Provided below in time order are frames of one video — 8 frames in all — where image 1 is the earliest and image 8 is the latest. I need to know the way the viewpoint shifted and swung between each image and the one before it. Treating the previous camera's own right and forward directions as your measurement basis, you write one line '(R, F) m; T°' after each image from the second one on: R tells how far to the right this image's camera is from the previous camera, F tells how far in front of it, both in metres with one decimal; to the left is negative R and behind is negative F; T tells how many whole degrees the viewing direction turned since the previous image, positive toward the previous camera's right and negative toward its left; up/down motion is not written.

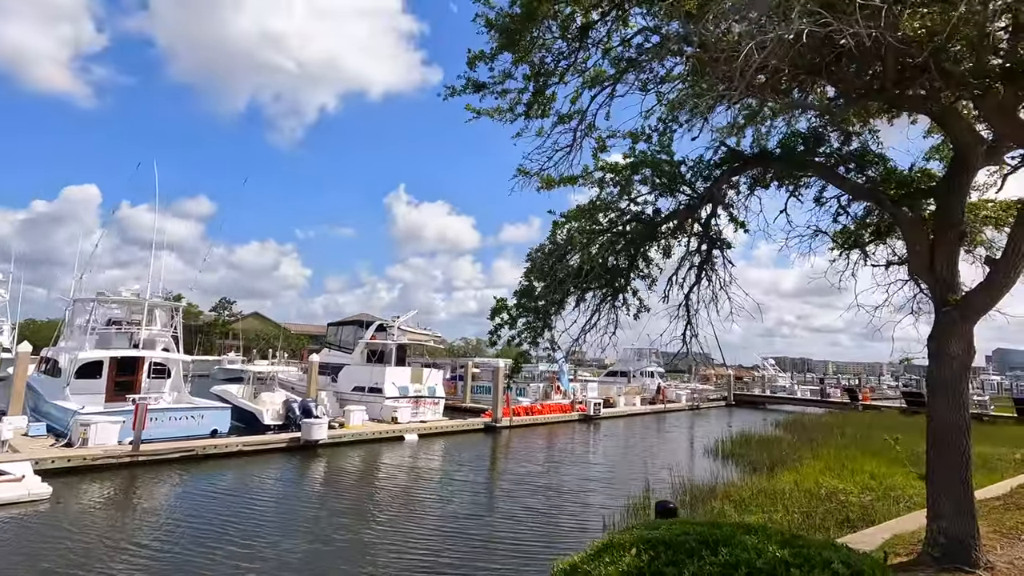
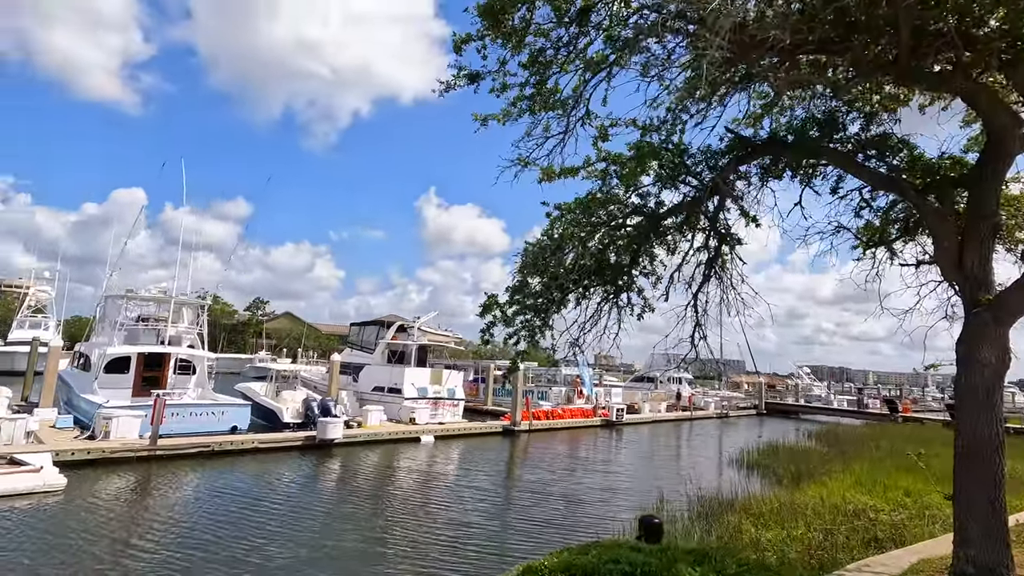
(+0.4, +0.3) m; -3°
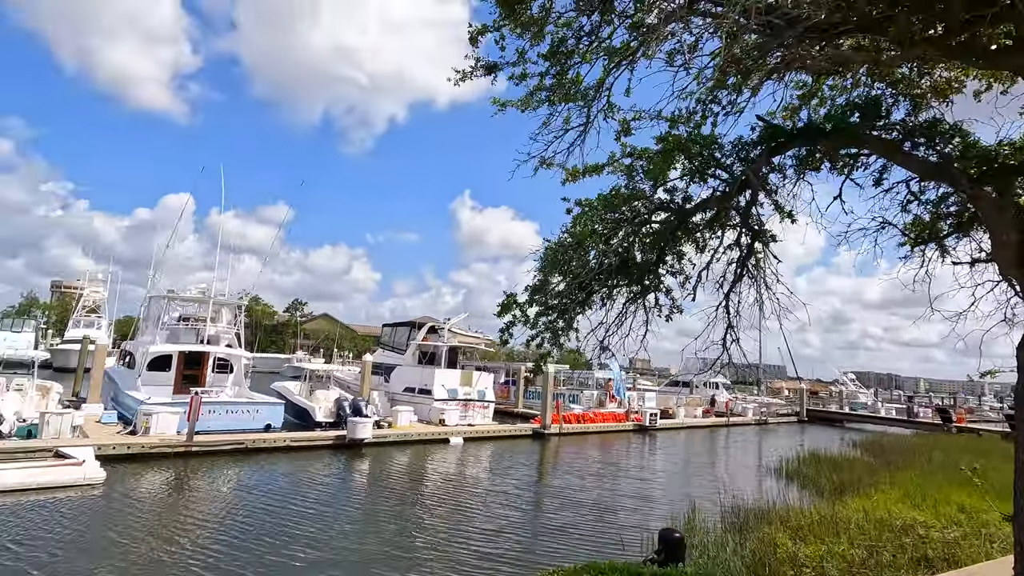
(+0.1, +0.2) m; -4°
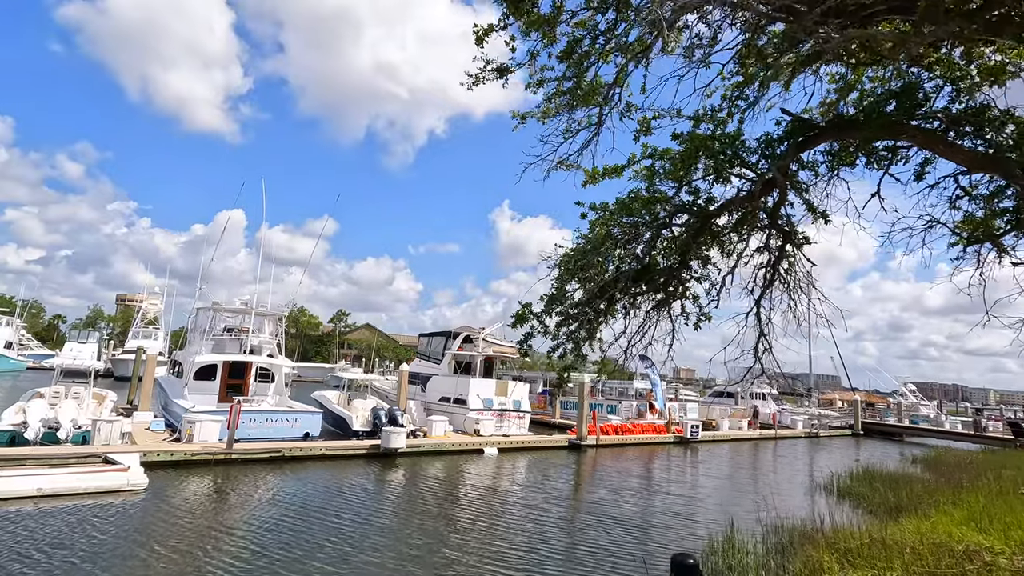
(+0.2, +0.2) m; -4°
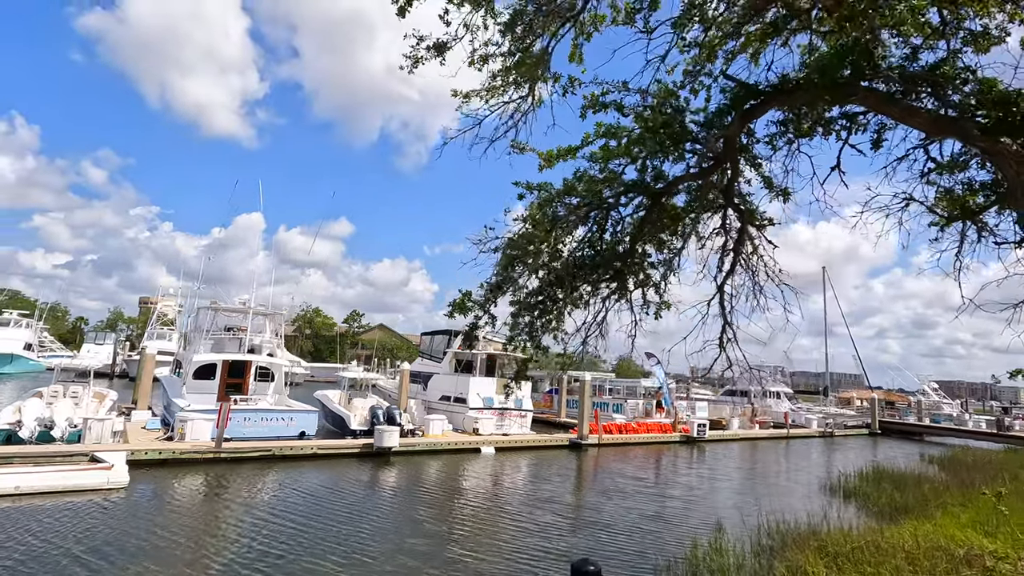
(+0.7, +0.3) m; -2°
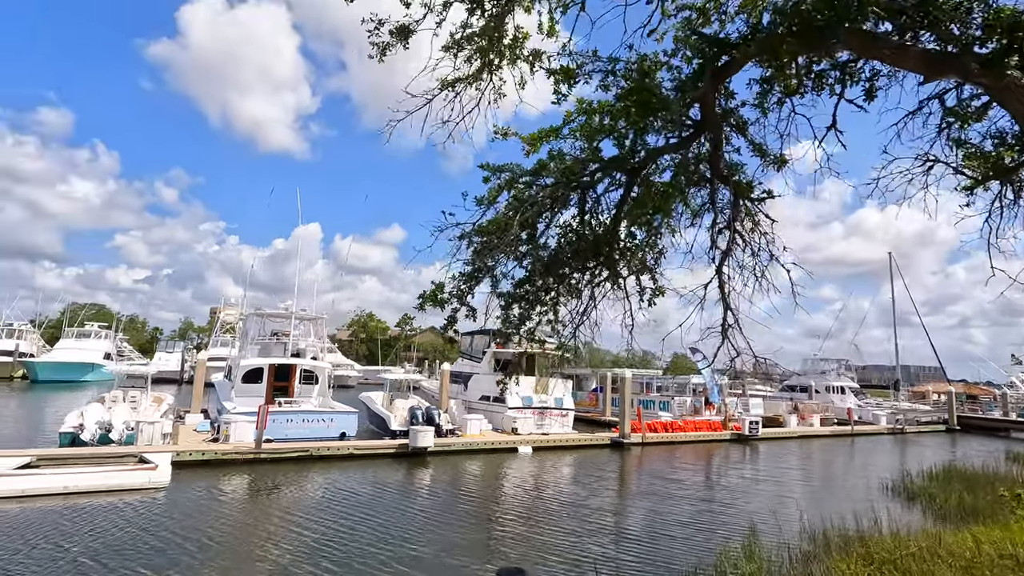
(+0.7, +0.3) m; -5°
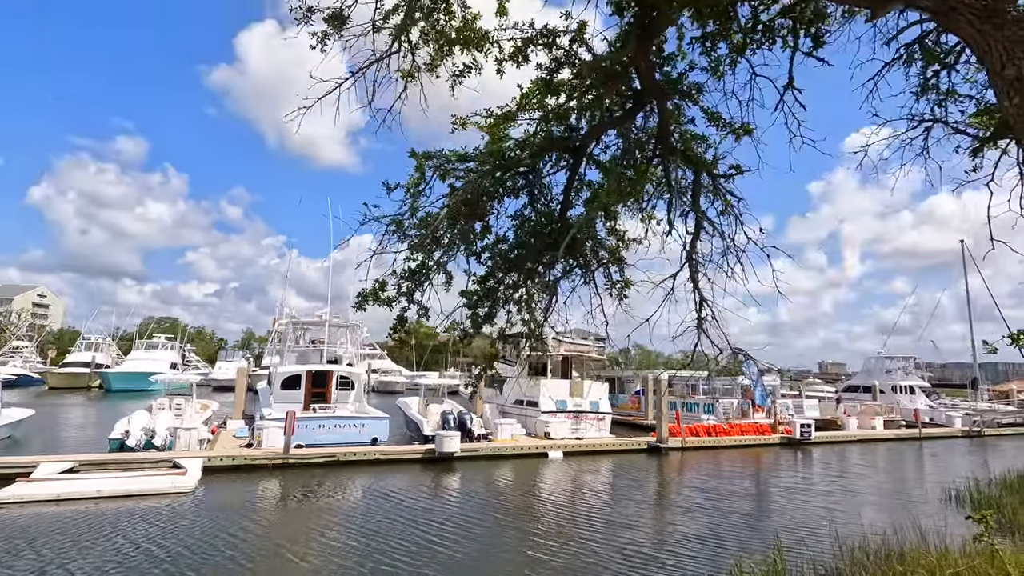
(+0.8, +0.4) m; -5°
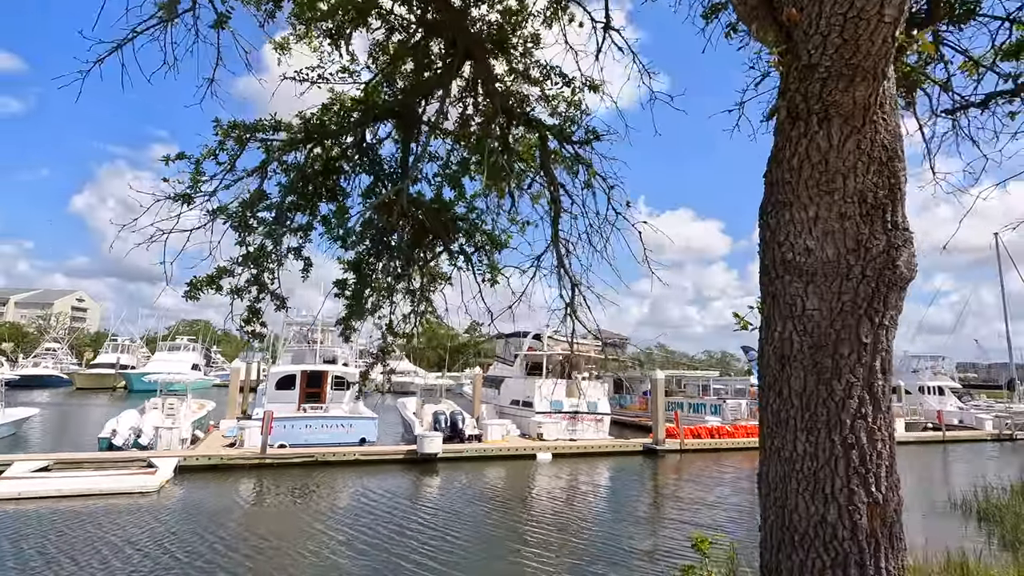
(+1.3, +0.5) m; -3°
